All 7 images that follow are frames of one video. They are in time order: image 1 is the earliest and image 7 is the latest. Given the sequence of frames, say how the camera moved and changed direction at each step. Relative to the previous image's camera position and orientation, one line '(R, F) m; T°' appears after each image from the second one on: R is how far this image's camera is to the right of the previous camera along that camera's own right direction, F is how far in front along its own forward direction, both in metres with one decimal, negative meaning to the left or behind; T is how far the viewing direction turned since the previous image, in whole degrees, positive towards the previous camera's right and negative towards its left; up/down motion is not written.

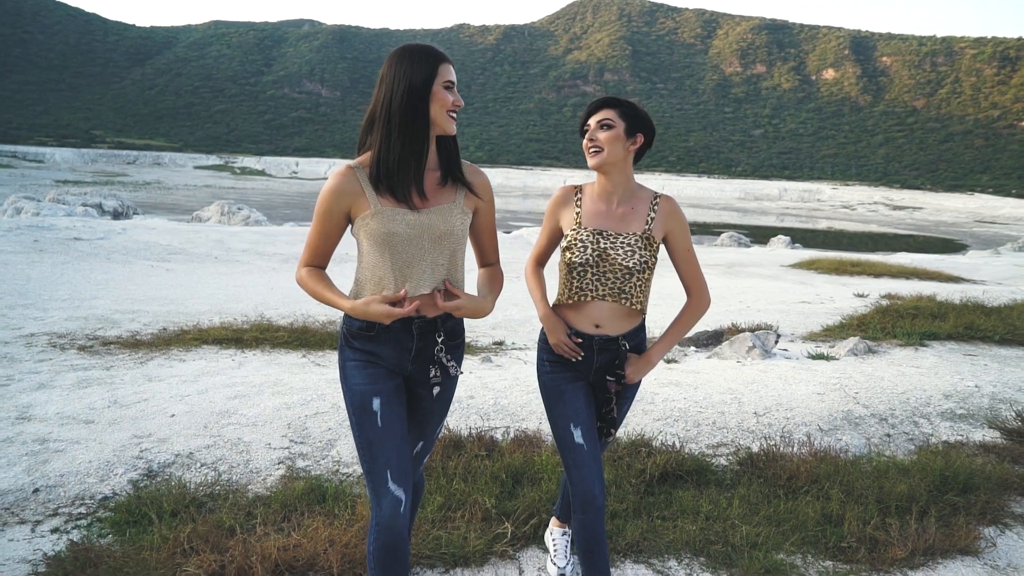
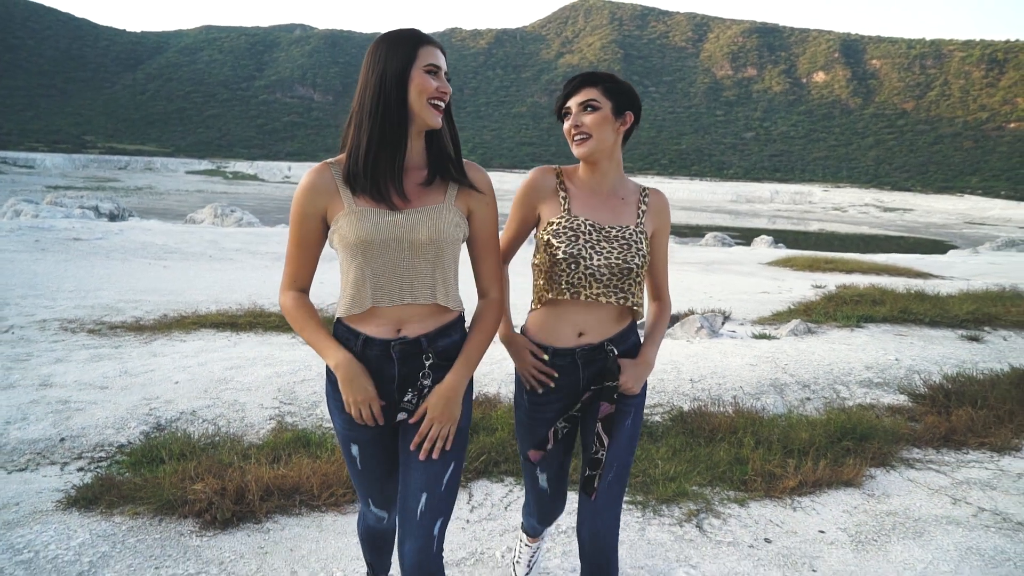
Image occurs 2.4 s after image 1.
(+0.2, -0.7) m; +1°
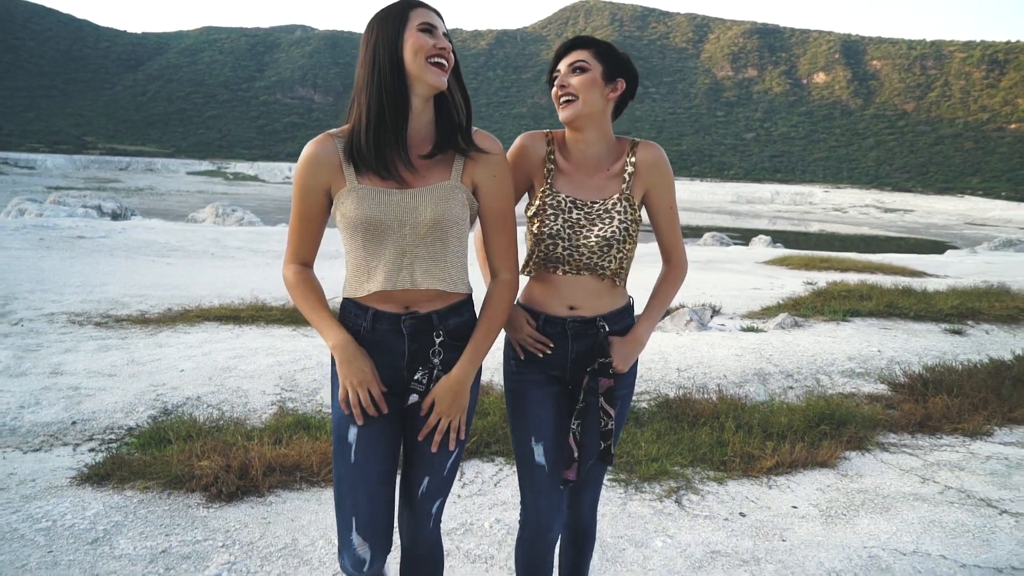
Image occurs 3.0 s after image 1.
(+0.1, -0.2) m; 0°
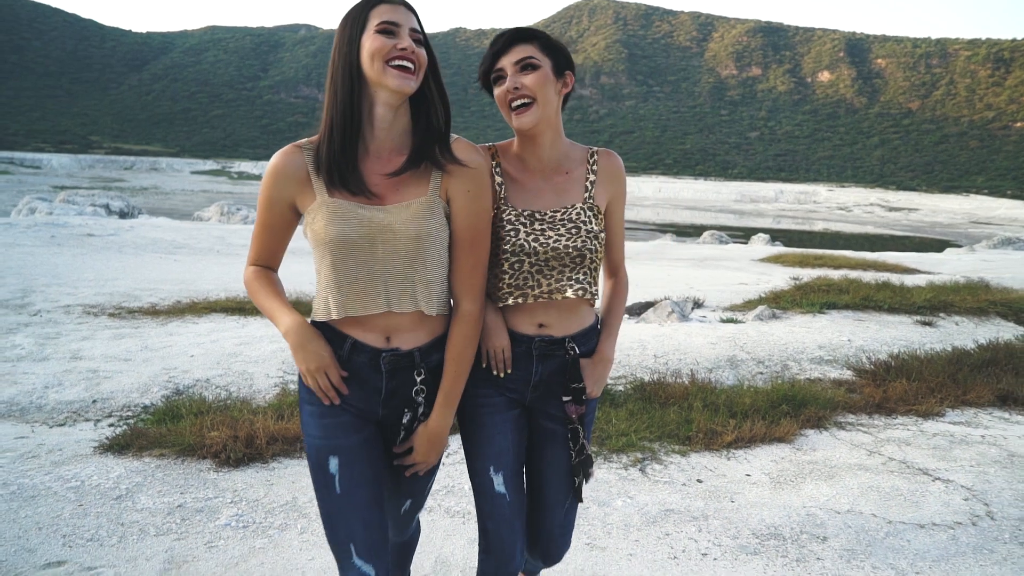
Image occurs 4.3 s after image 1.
(+0.1, -0.4) m; 0°
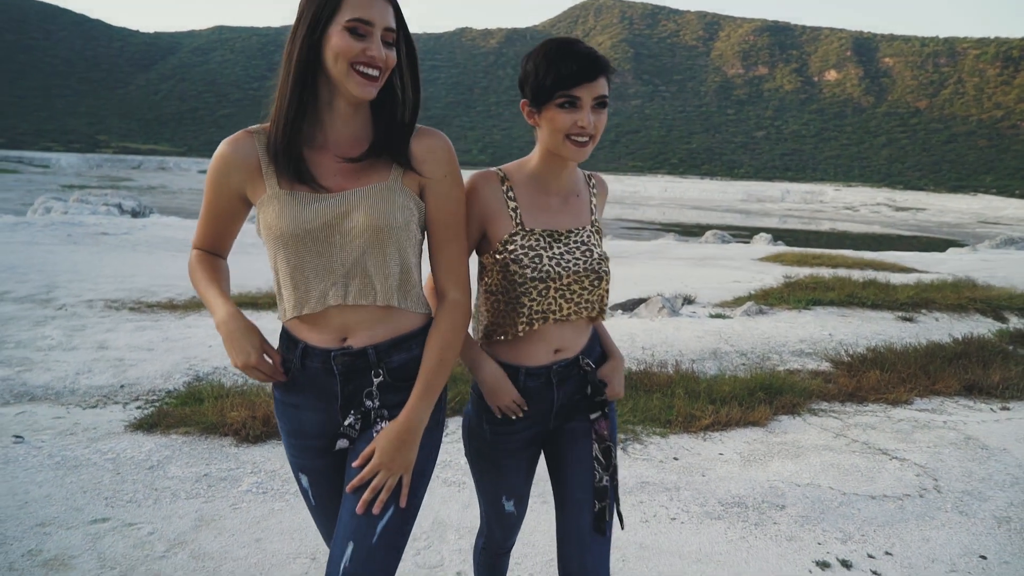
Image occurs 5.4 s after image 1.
(+0.1, -0.4) m; 0°
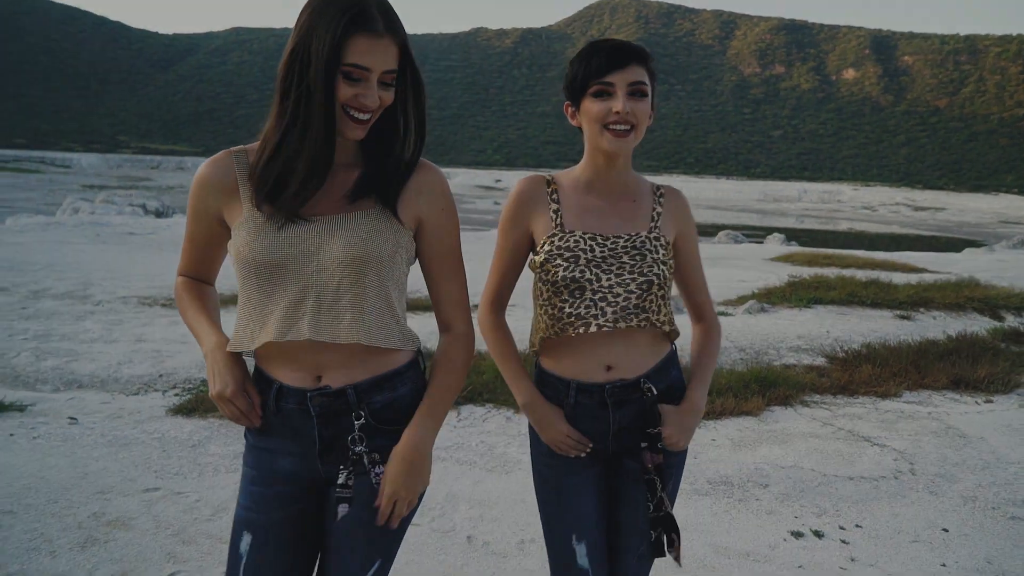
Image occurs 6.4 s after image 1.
(0.0, -0.4) m; -1°
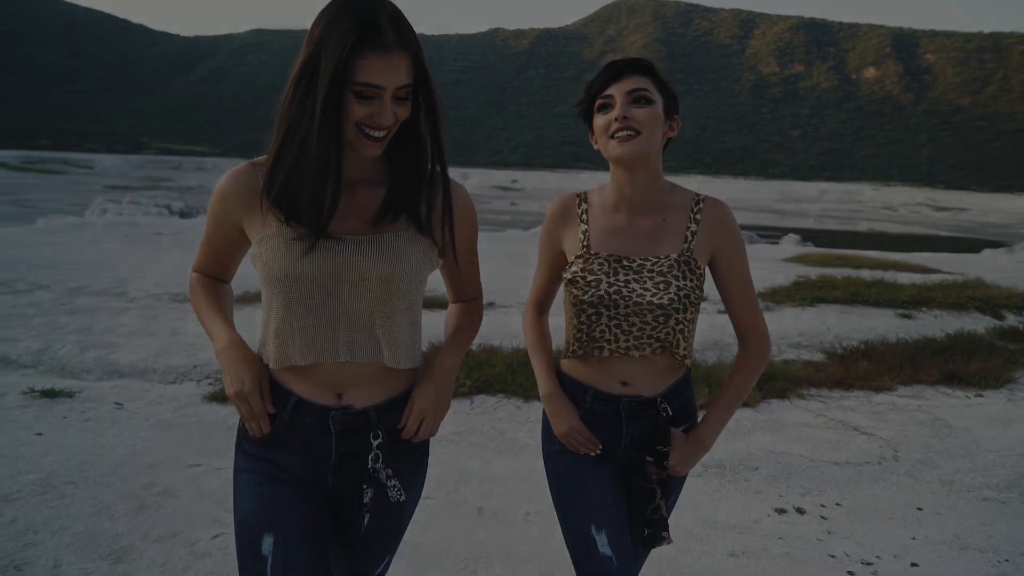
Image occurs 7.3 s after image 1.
(+0.1, -0.4) m; -1°
